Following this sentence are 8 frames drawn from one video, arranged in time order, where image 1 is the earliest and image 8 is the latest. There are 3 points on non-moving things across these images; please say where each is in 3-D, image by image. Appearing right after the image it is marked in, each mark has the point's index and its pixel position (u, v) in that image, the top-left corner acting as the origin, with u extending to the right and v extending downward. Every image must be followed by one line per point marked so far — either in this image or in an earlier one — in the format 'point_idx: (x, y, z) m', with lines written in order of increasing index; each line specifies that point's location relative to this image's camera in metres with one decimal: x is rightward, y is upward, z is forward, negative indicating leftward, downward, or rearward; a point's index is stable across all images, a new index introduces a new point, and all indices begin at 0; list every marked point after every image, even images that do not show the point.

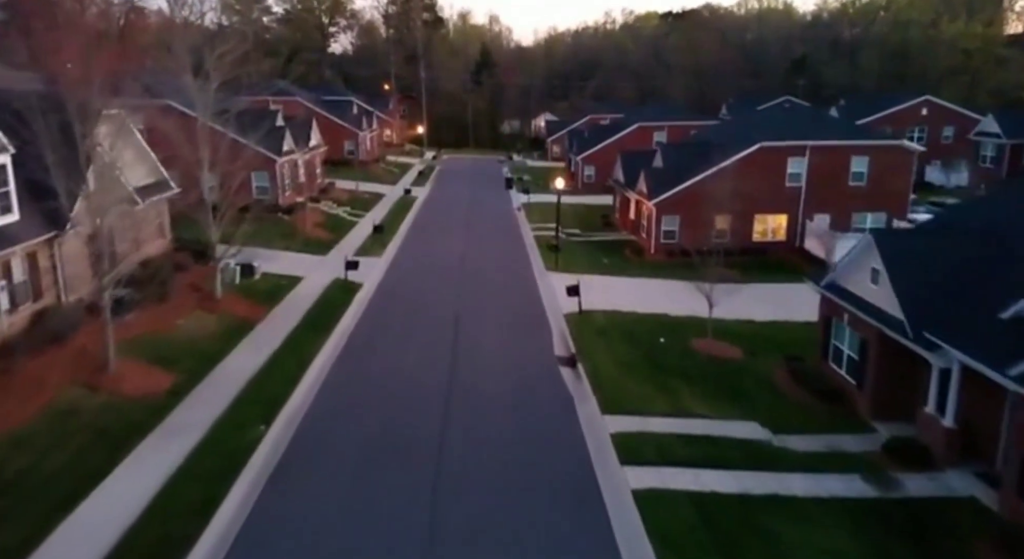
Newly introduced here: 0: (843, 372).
0: (+7.4, -2.1, +16.6) m
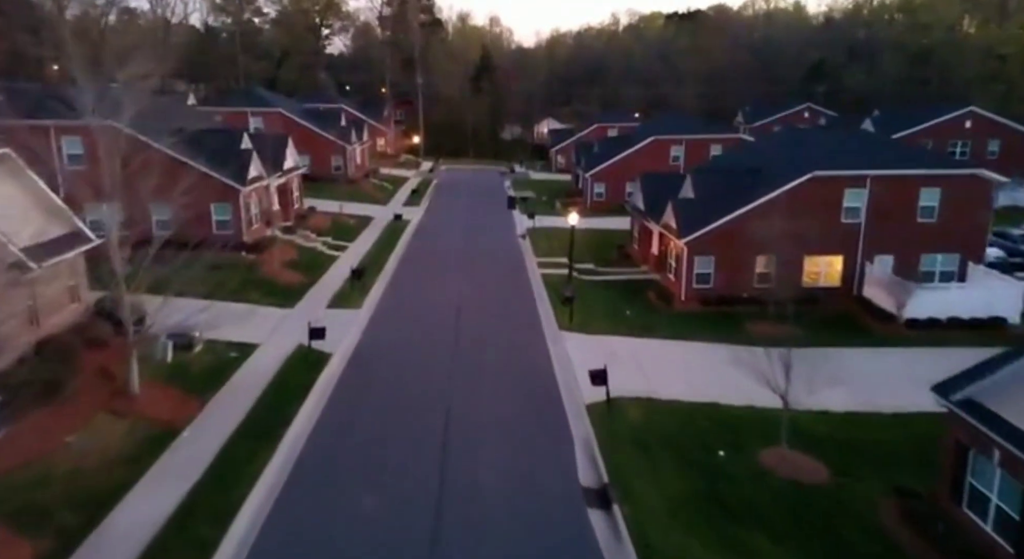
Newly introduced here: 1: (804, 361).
0: (+7.6, -4.0, +11.8) m
1: (+7.9, -2.2, +20.0) m
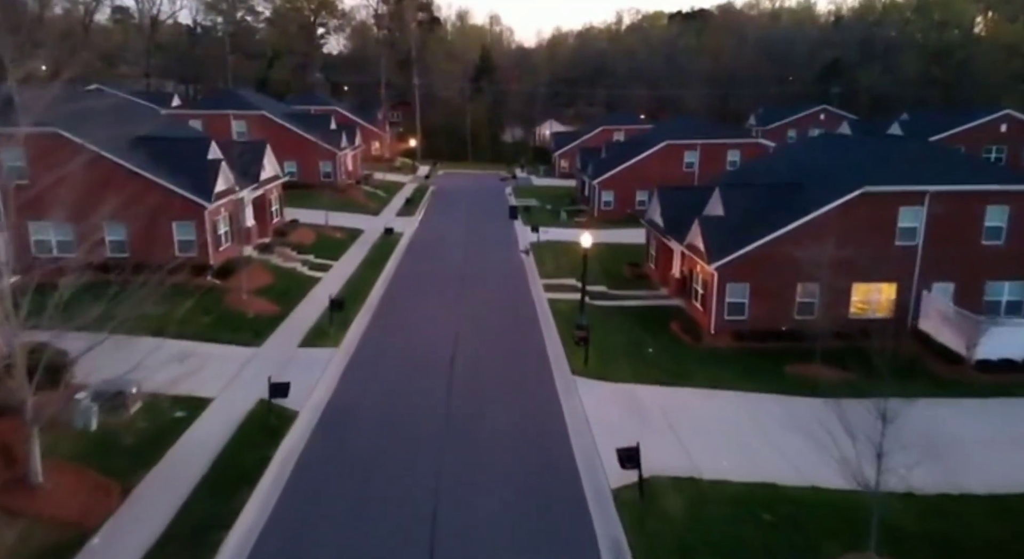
0: (+7.7, -4.9, +8.4) m
1: (+8.0, -3.1, +16.6) m
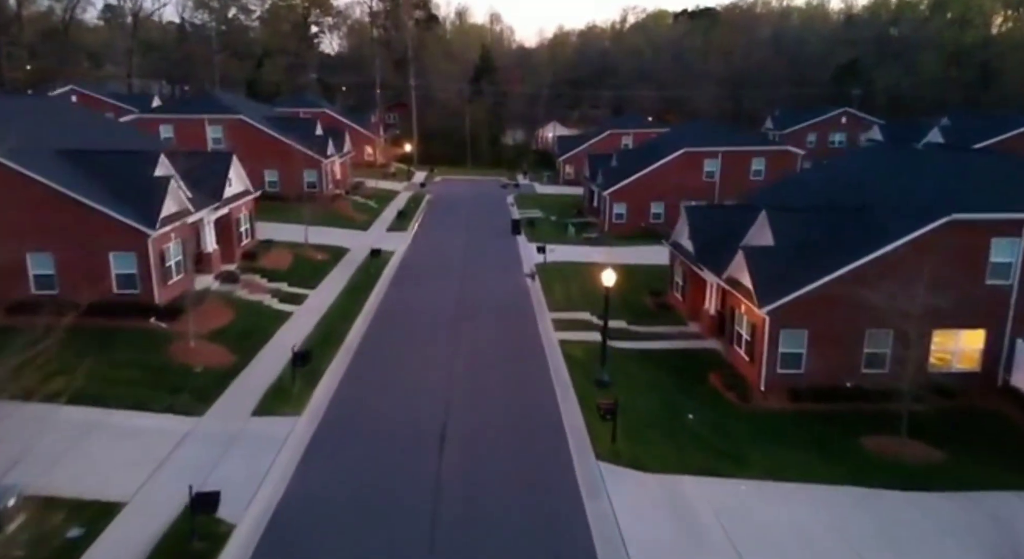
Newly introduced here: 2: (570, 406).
0: (+7.9, -6.0, +4.4) m
1: (+8.2, -4.3, +12.5) m
2: (+1.4, -3.1, +16.5) m
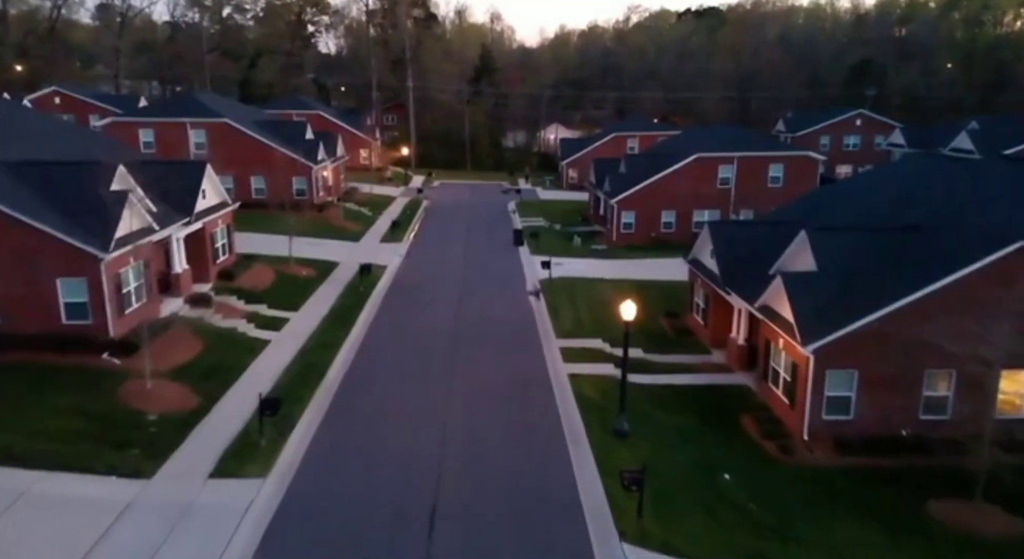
0: (+7.9, -6.7, +1.9) m
1: (+8.2, -5.0, +10.0) m
2: (+1.4, -3.8, +14.0) m
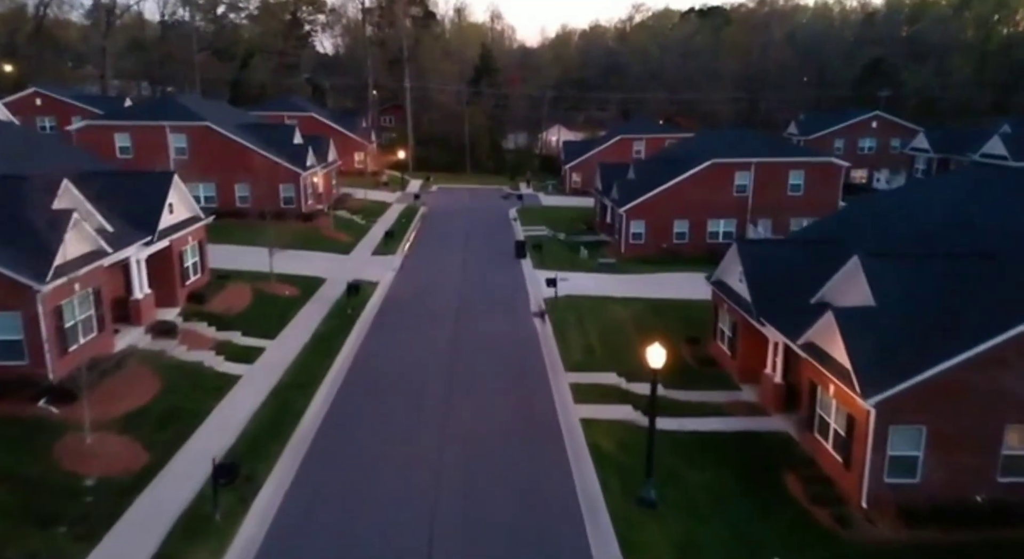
0: (+8.0, -7.4, -0.6) m
1: (+8.3, -5.6, +7.5) m
2: (+1.5, -4.4, +11.5) m
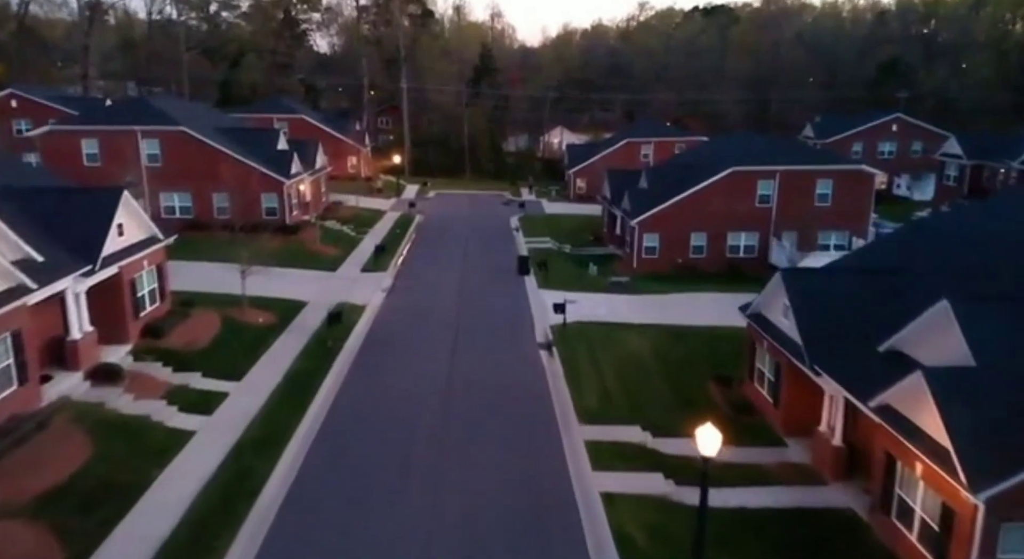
0: (+8.1, -8.2, -3.6) m
1: (+8.4, -6.5, +4.6) m
2: (+1.6, -5.2, +8.5) m
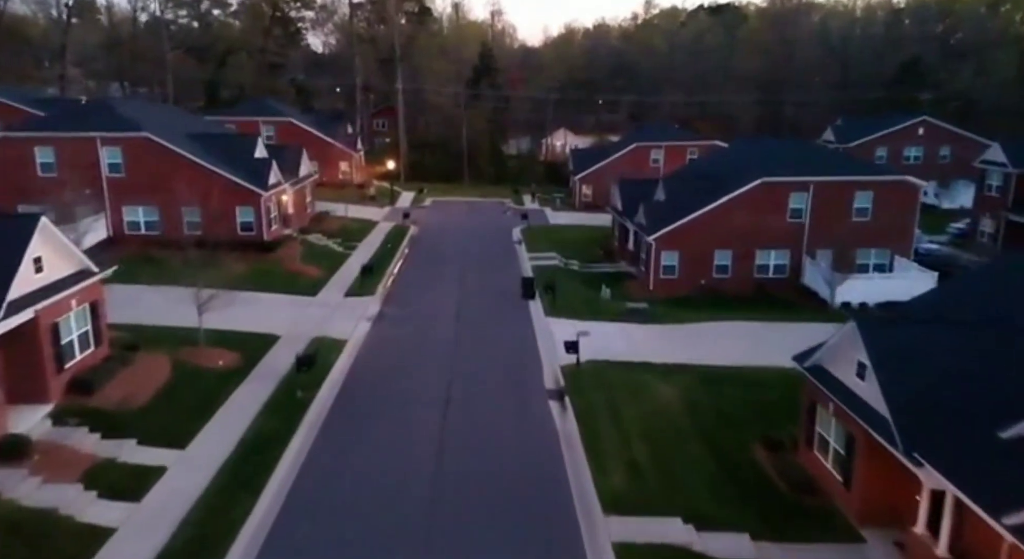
0: (+8.3, -9.1, -7.0) m
1: (+8.6, -7.4, +1.2) m
2: (+1.8, -6.2, +5.2) m
